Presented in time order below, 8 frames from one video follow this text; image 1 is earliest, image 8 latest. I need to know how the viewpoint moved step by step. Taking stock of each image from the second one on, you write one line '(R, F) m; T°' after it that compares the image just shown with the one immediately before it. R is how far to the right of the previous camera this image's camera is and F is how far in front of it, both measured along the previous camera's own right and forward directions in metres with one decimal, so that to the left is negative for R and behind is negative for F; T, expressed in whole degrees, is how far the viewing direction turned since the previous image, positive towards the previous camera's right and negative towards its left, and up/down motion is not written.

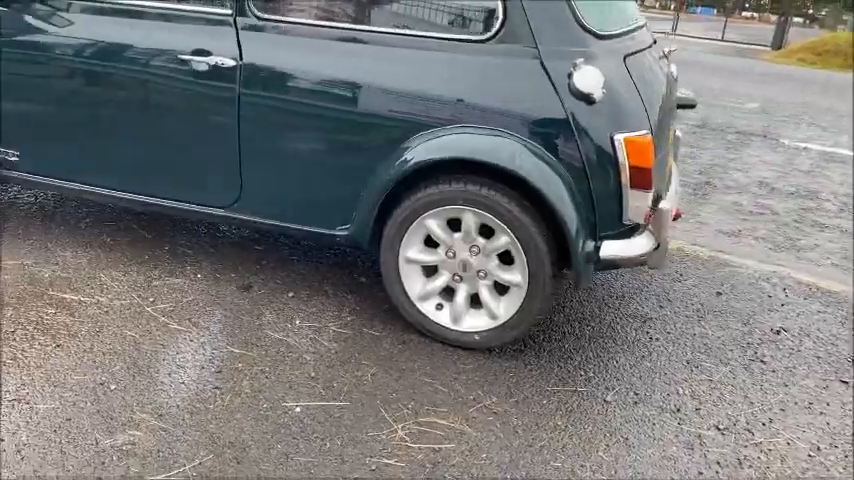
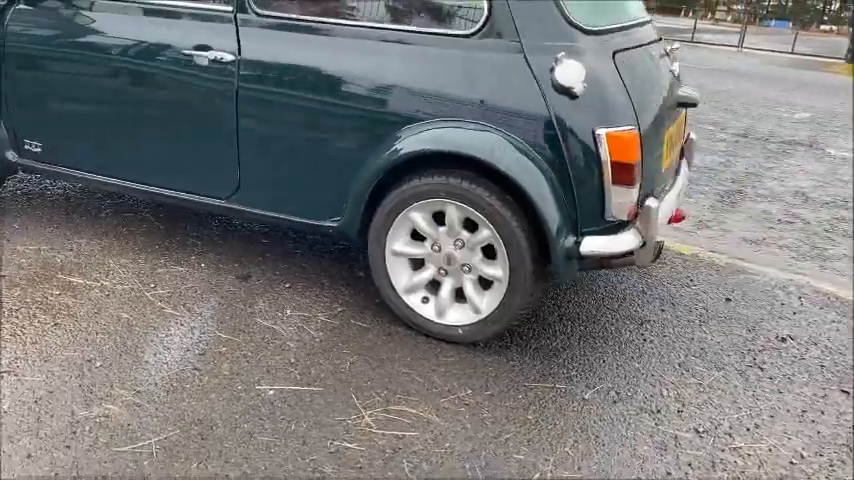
(+0.3, 0.0) m; -5°
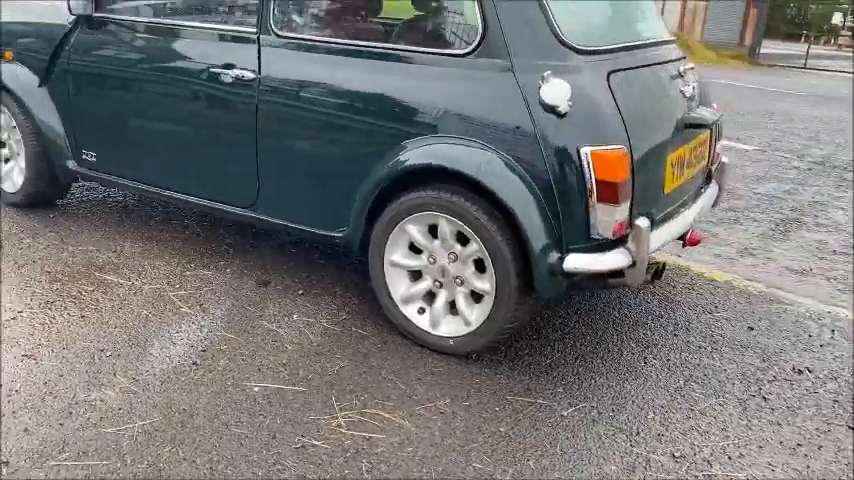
(+0.4, -0.1) m; -8°
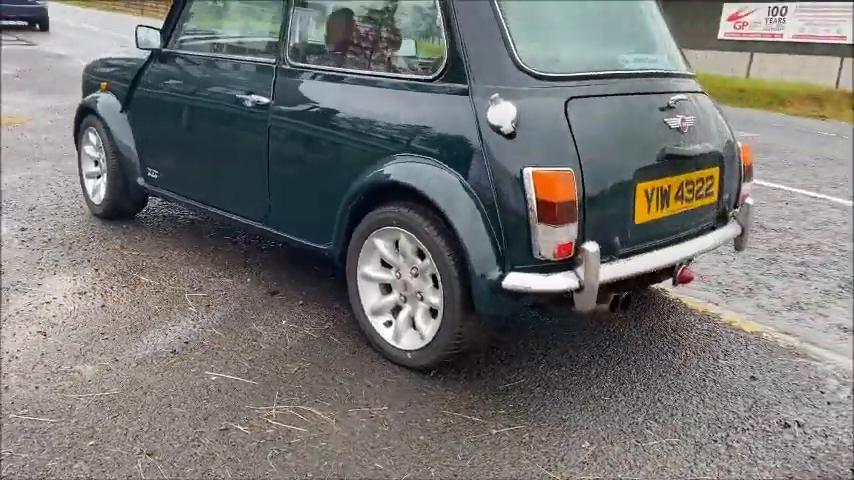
(+0.8, 0.0) m; -12°
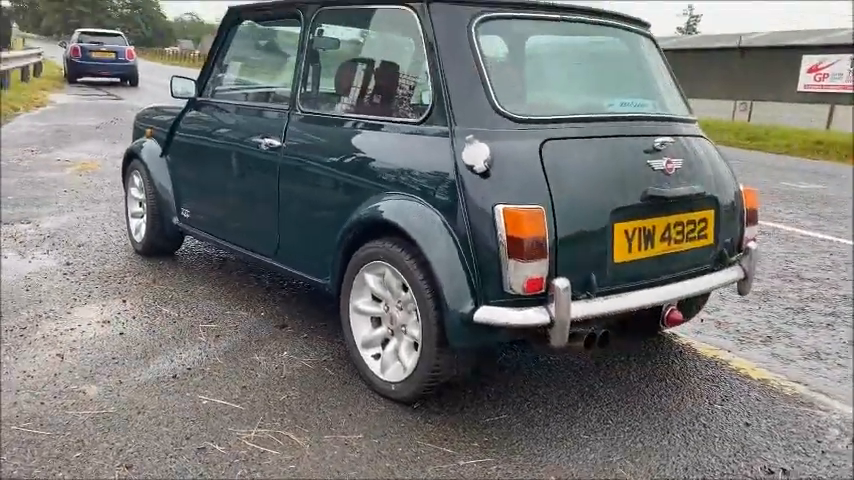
(+0.4, -0.1) m; -6°
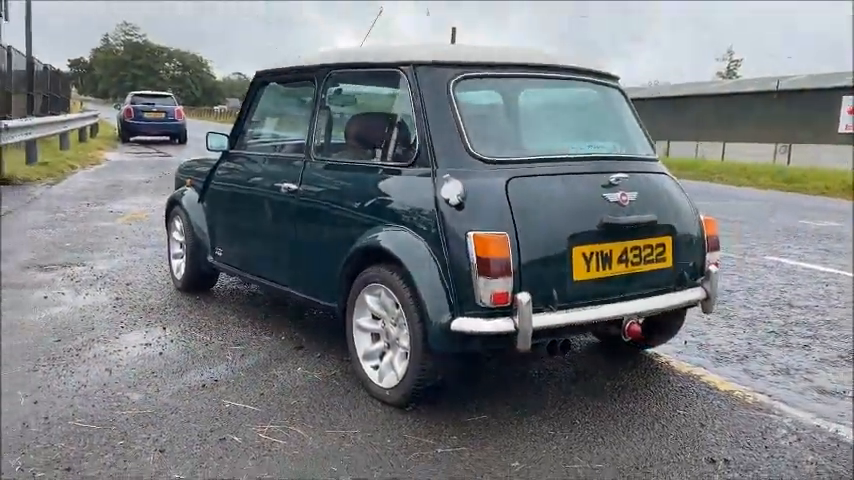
(+0.3, -0.5) m; -3°
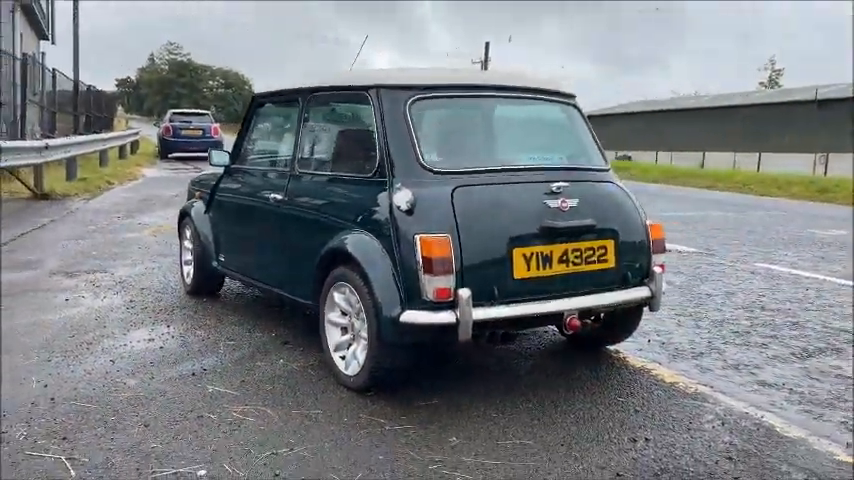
(+0.4, -0.4) m; -3°
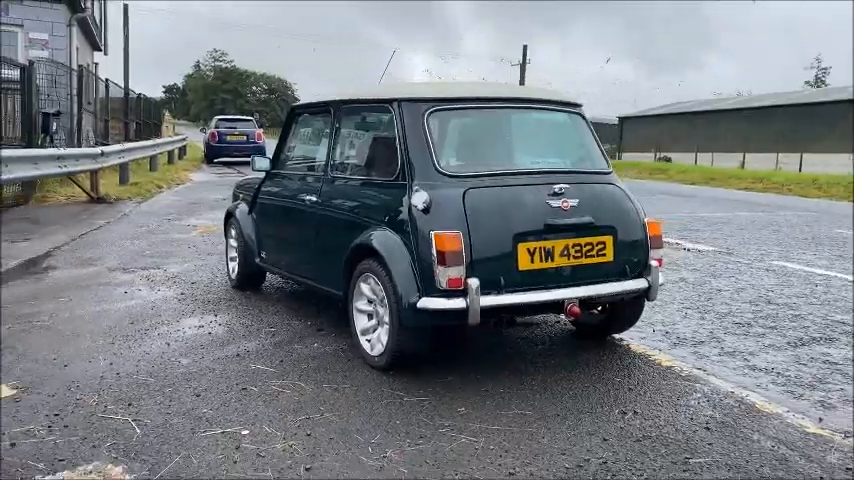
(+0.2, -0.5) m; -3°
